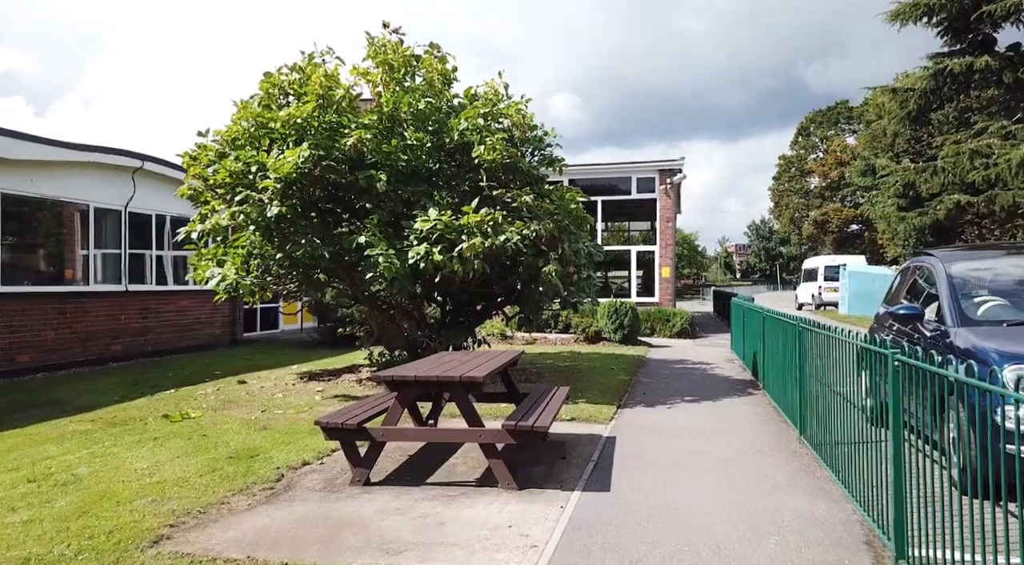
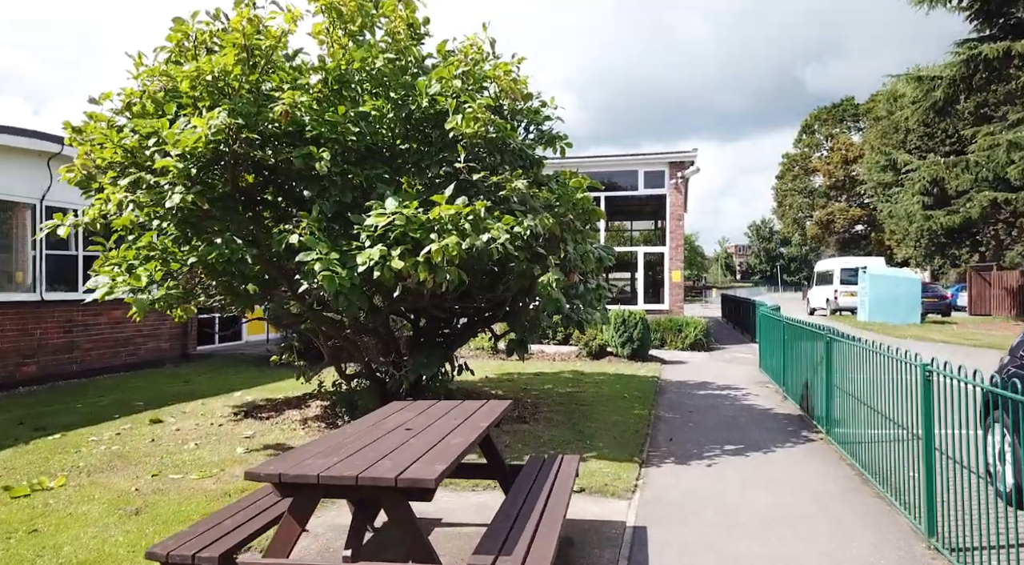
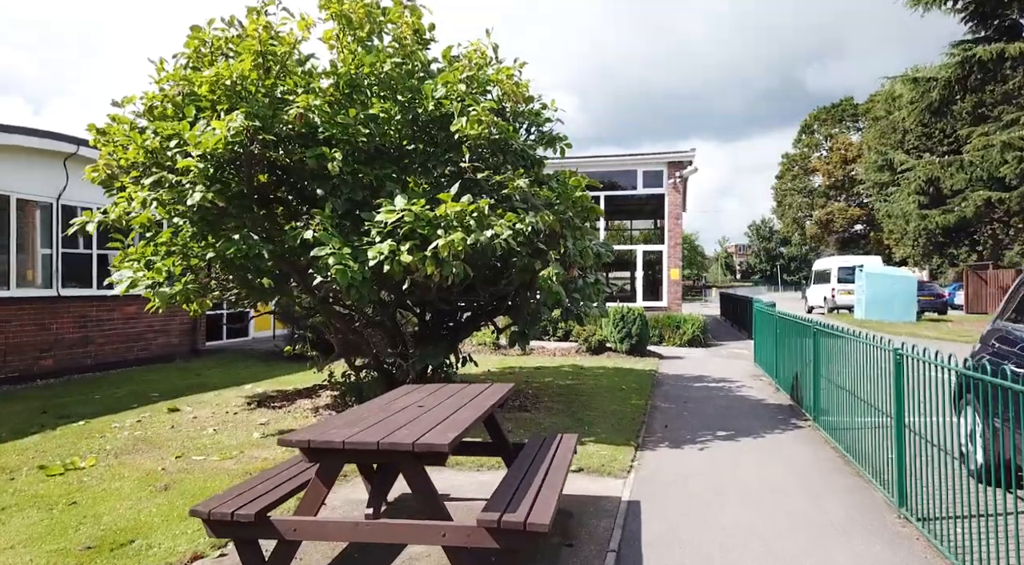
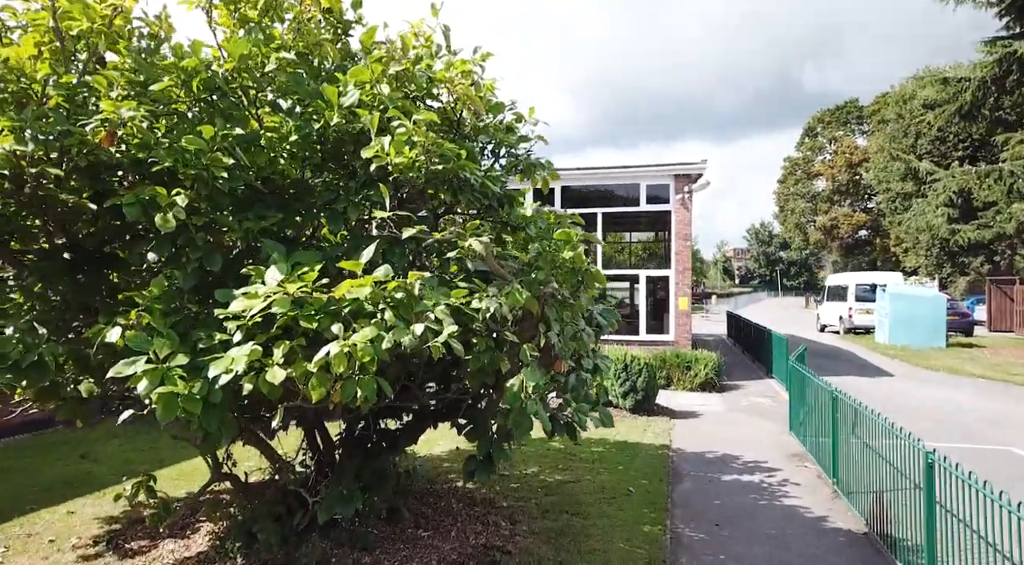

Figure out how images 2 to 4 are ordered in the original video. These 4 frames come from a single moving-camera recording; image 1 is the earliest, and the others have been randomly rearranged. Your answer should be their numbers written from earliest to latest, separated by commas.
3, 2, 4
